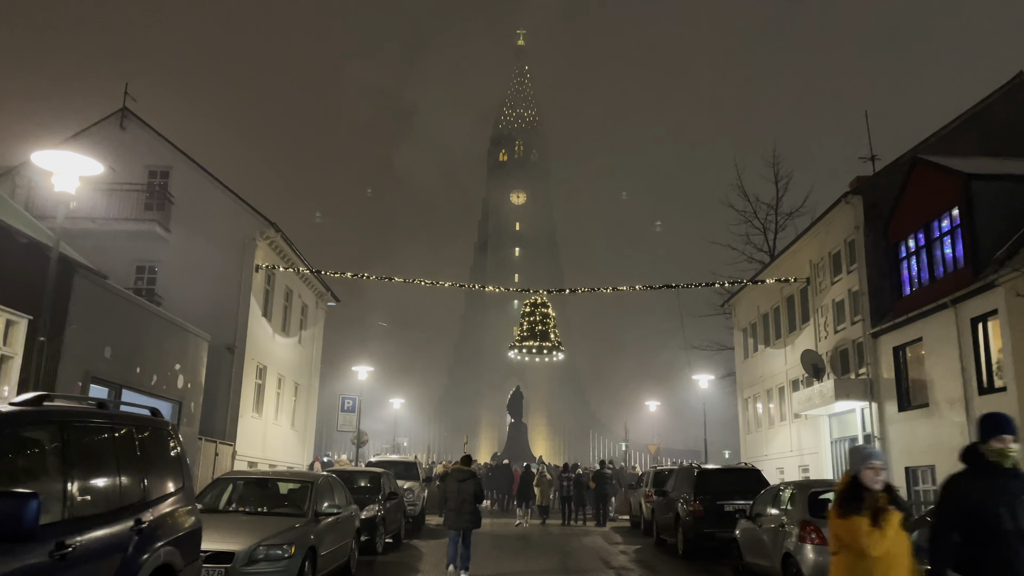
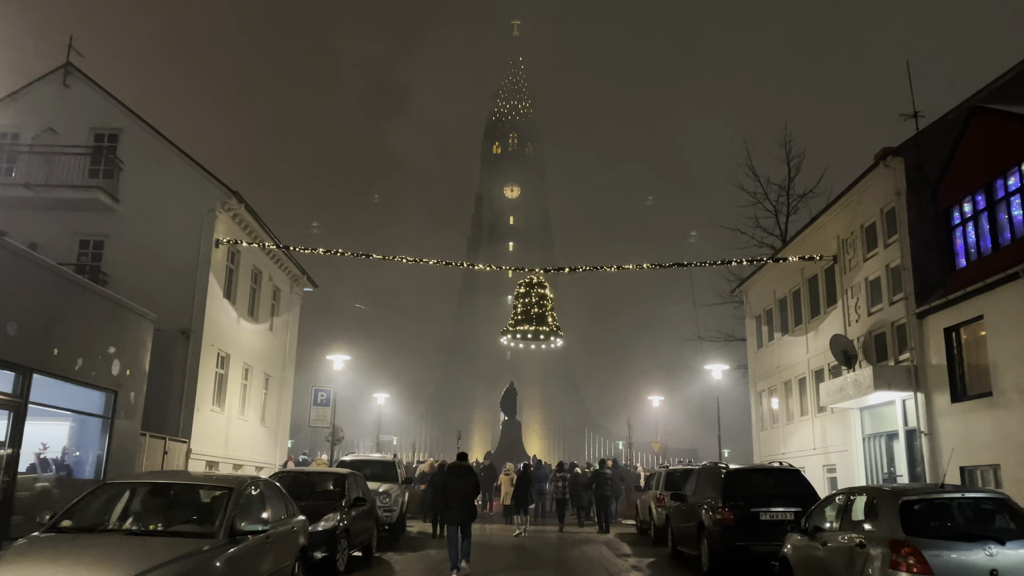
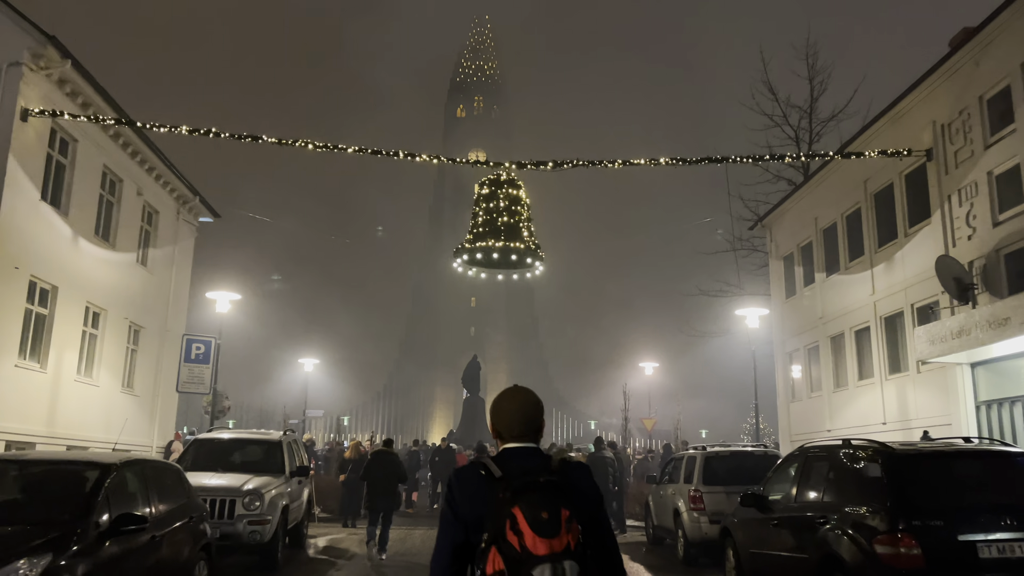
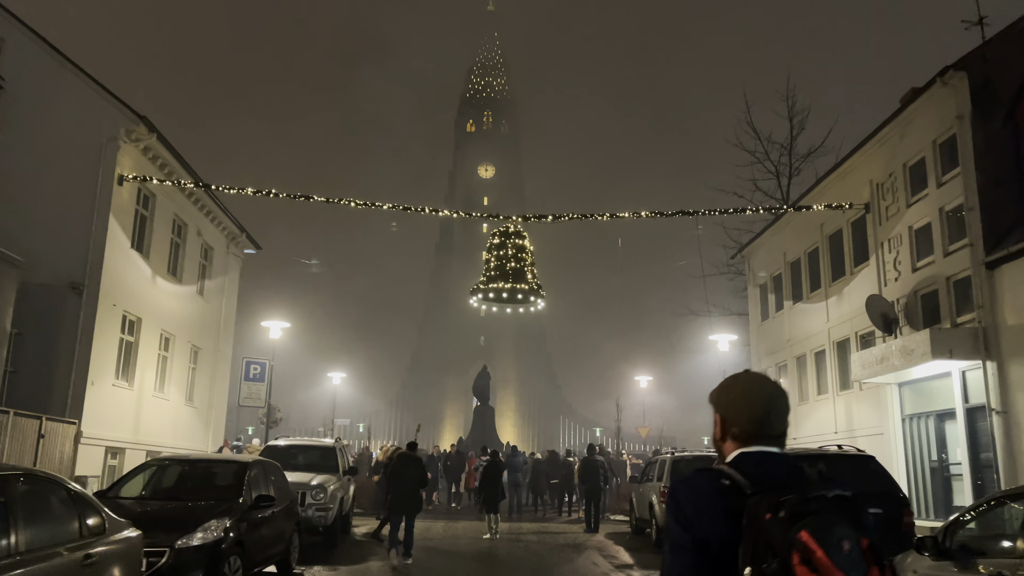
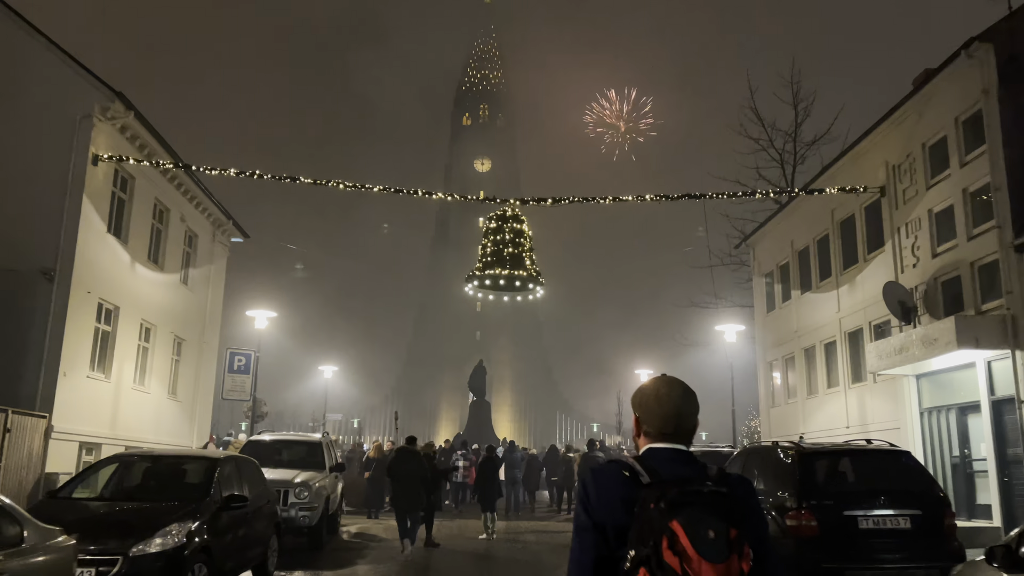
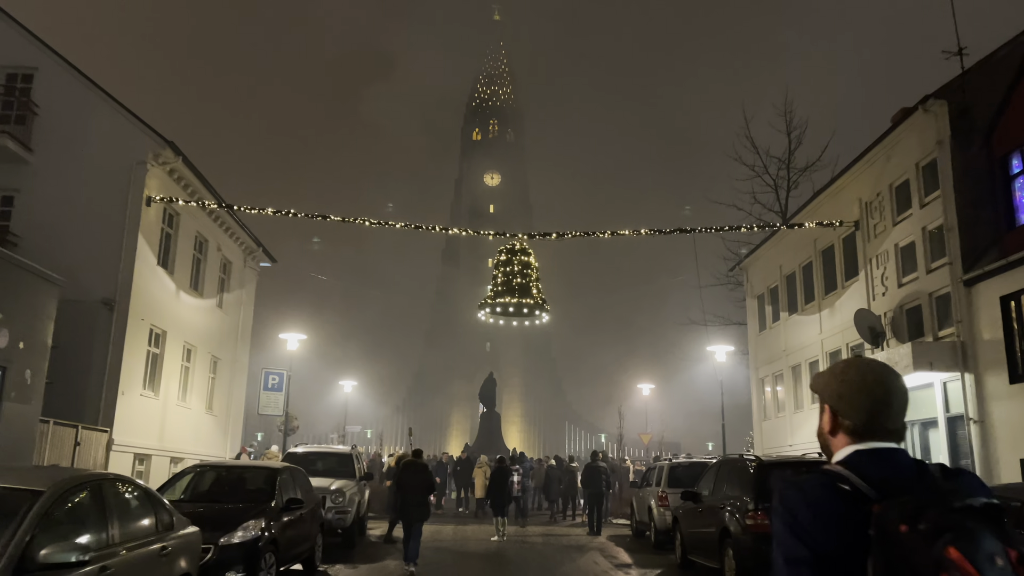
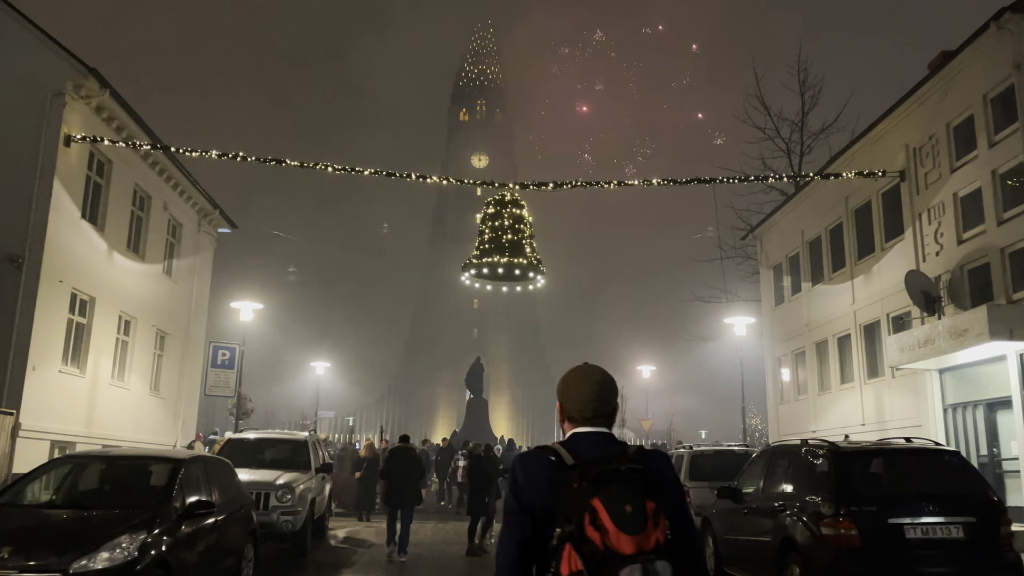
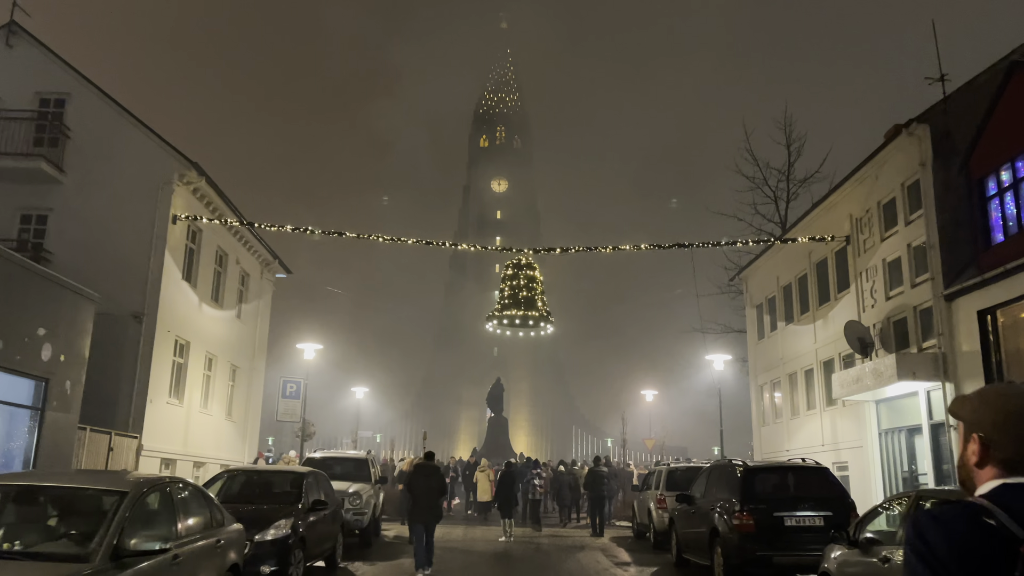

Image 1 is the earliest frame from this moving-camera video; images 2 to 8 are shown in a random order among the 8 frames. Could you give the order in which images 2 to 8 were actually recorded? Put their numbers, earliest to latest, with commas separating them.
2, 8, 6, 4, 5, 7, 3
